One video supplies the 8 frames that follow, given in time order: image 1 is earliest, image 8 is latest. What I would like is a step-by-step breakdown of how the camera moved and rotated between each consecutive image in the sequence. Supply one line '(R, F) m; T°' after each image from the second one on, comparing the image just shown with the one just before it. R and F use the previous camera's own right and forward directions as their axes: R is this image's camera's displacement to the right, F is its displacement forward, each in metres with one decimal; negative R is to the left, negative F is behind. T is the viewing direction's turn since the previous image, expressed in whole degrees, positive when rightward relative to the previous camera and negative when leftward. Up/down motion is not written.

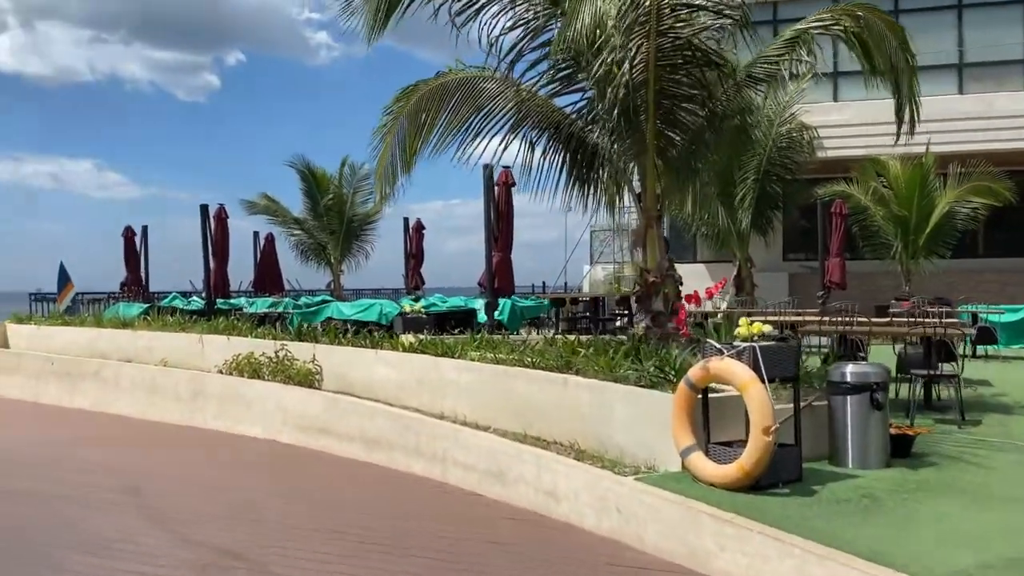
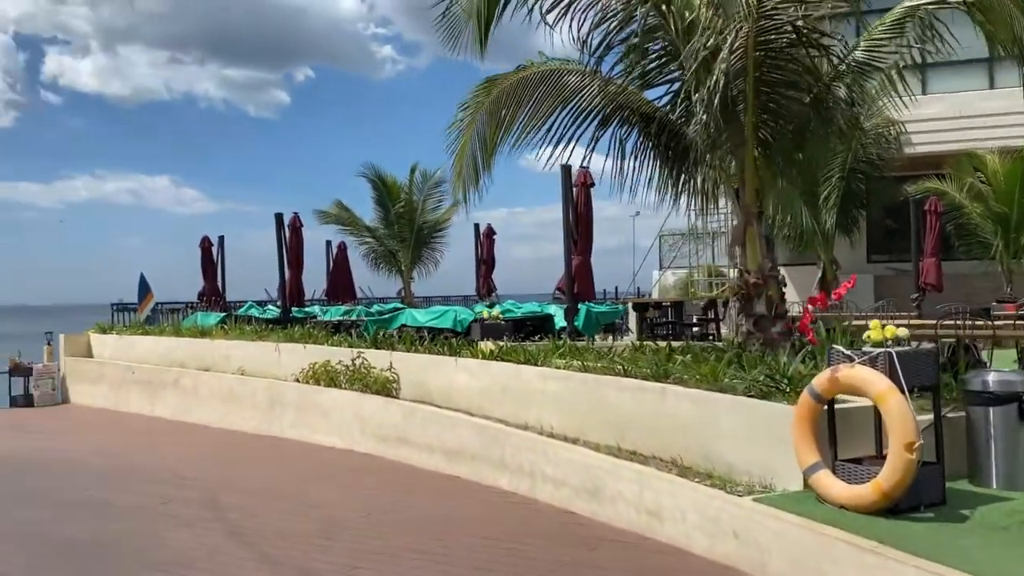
(-0.2, +0.4) m; -4°
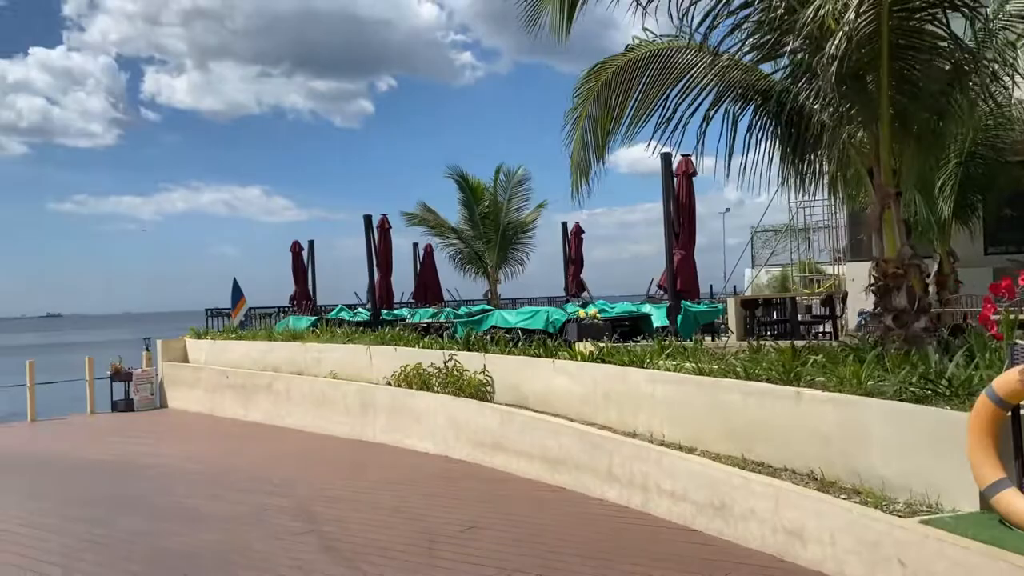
(-0.2, +0.5) m; -6°
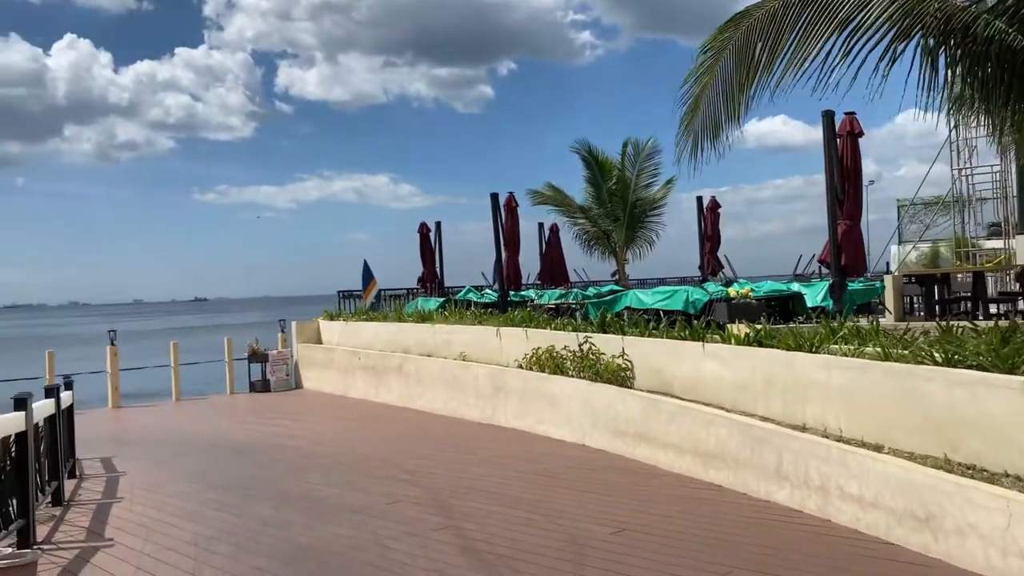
(-0.2, +0.6) m; -9°
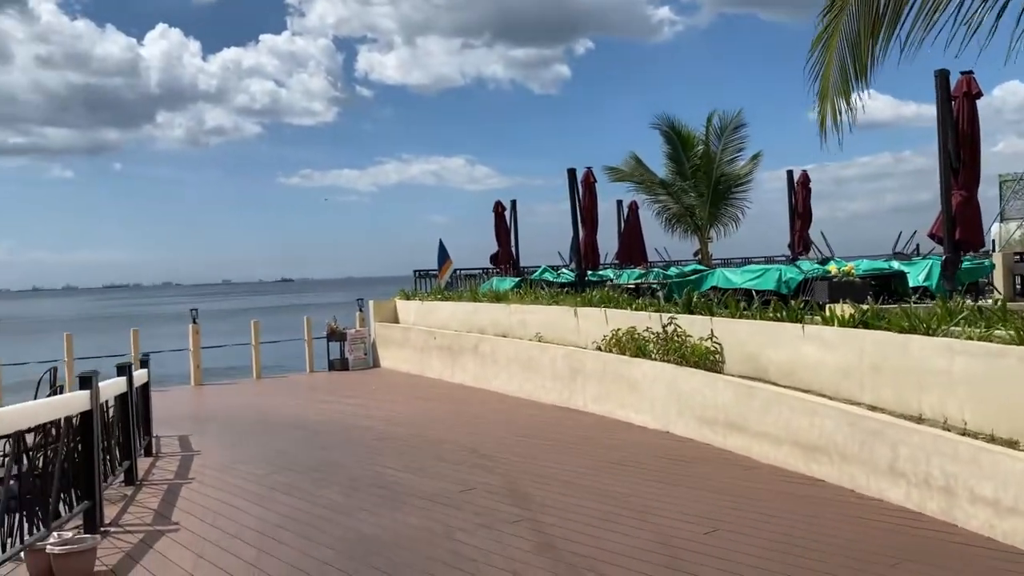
(0.0, +0.4) m; -5°
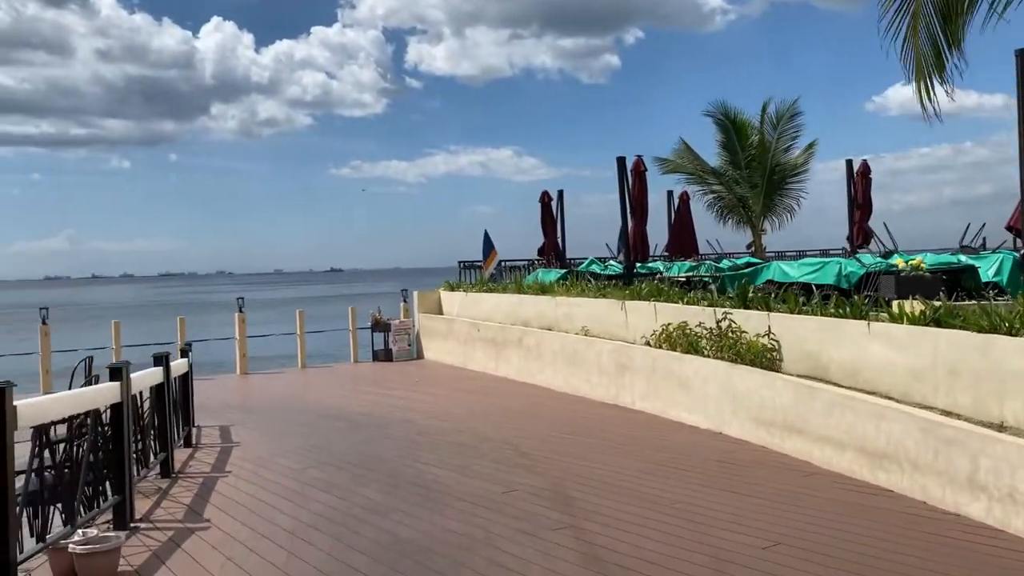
(0.0, +0.3) m; -3°
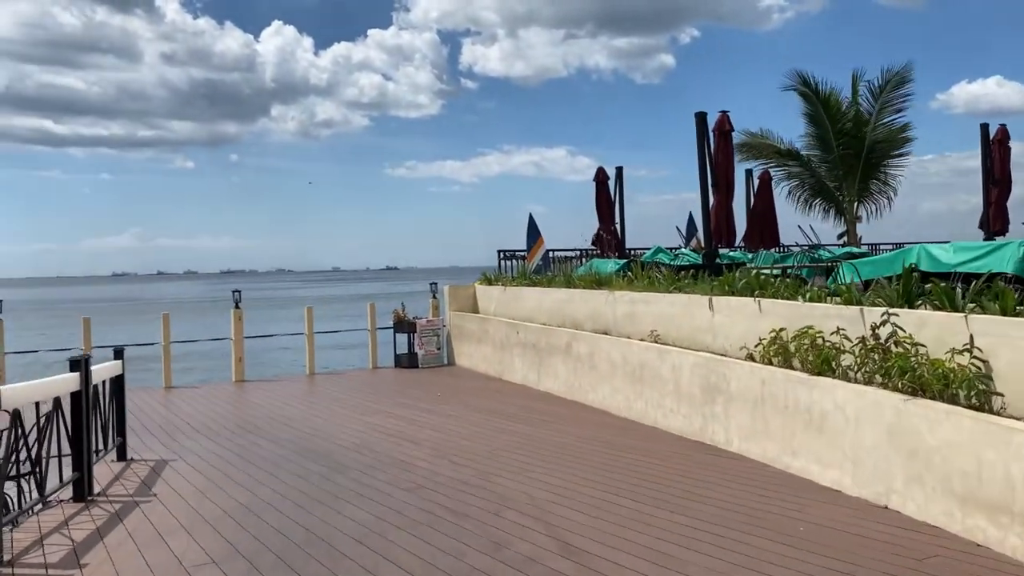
(+0.1, +2.6) m; -4°
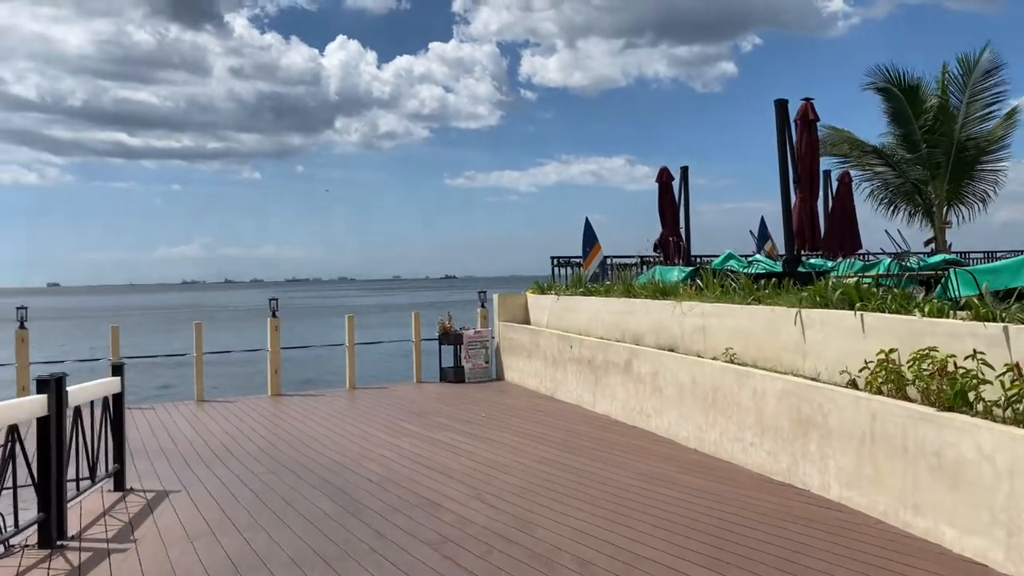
(+0.1, +1.0) m; -4°
